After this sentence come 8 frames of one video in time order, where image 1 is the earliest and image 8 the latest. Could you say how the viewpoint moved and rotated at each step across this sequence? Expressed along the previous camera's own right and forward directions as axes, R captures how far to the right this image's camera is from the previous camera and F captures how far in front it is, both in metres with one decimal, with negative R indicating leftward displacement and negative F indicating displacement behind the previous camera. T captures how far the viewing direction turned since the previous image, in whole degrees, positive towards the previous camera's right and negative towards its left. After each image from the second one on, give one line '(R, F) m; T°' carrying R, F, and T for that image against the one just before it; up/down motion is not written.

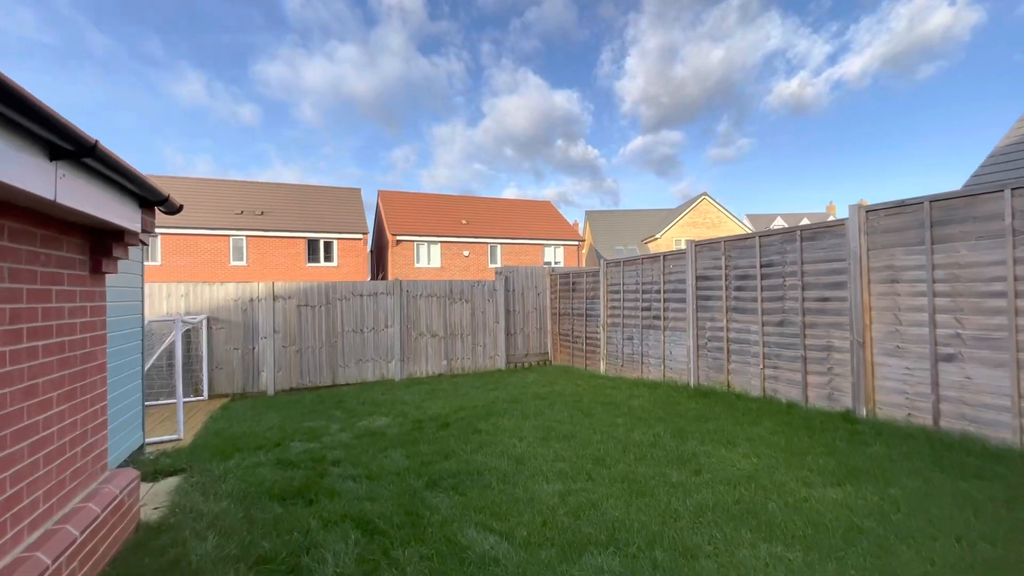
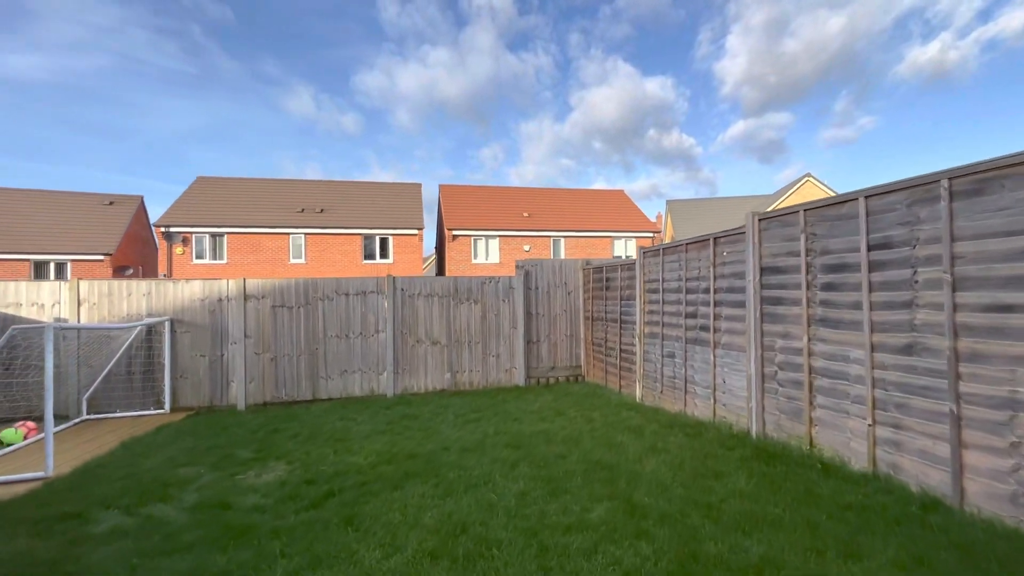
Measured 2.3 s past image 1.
(+1.1, +2.0) m; -11°
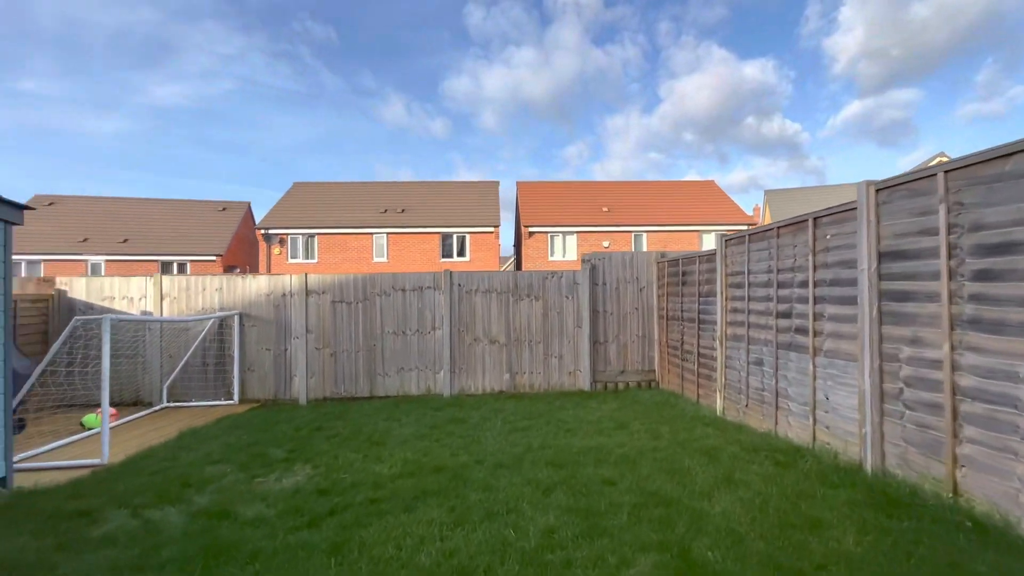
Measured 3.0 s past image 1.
(+0.3, +0.6) m; -10°
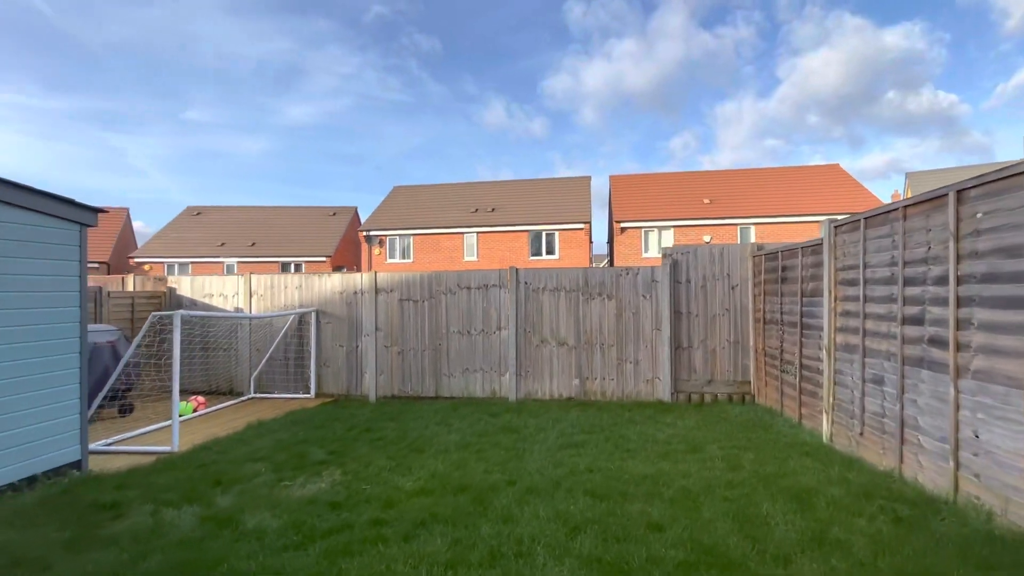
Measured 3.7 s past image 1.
(+0.4, +0.5) m; -12°
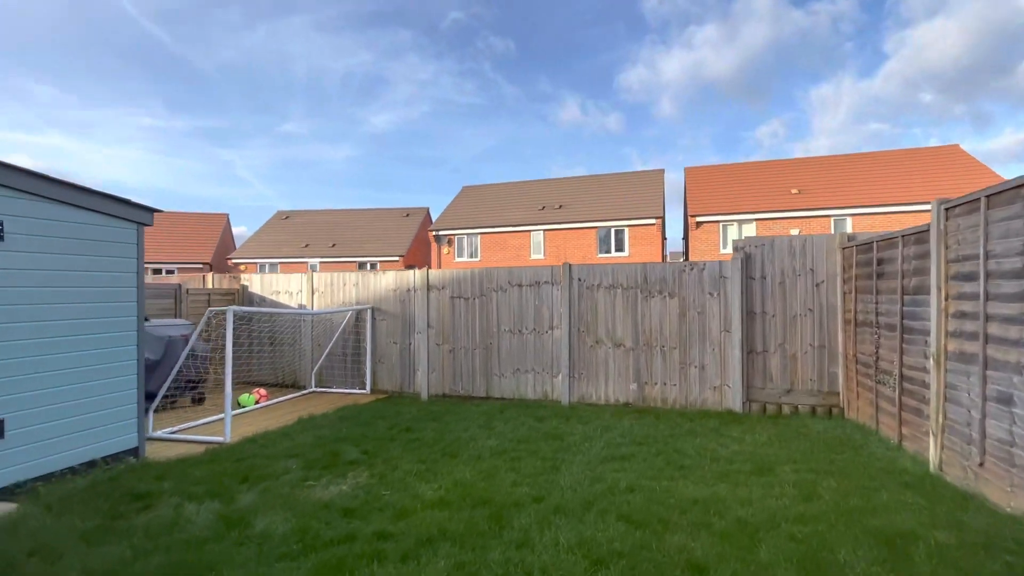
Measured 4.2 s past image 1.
(+0.3, +0.3) m; -9°
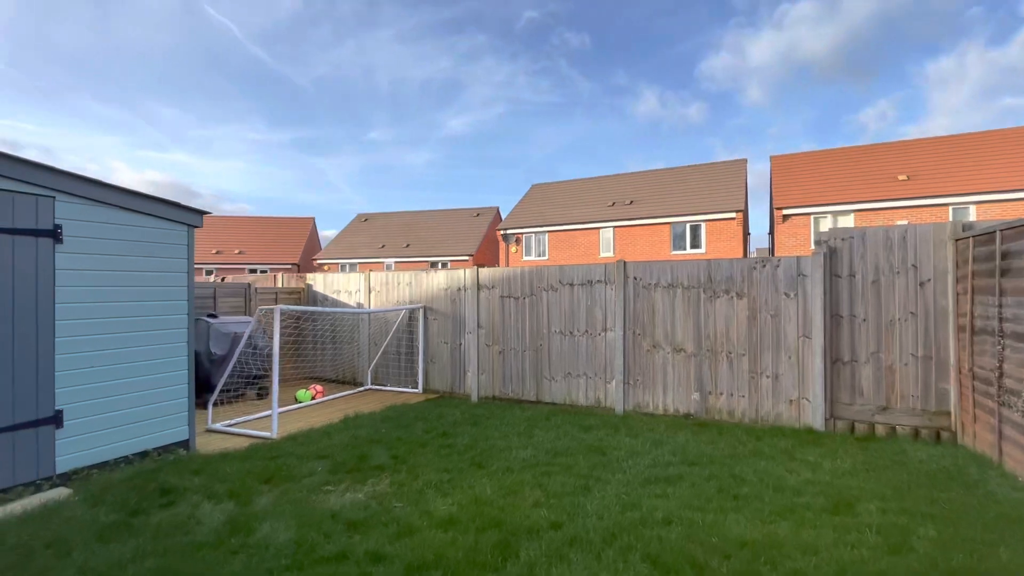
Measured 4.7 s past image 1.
(+0.3, +0.3) m; -9°
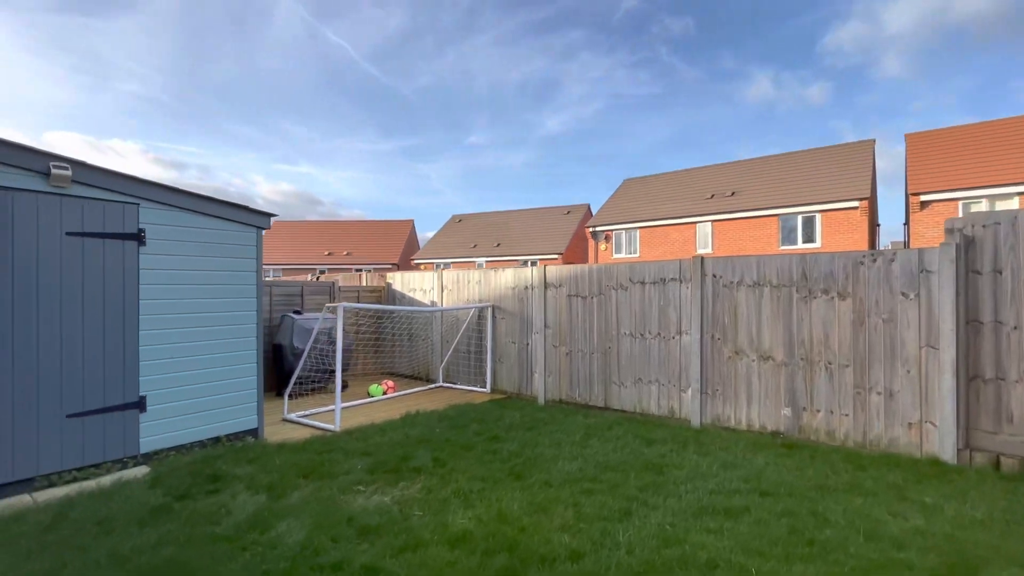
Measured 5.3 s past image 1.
(+0.4, +0.3) m; -12°
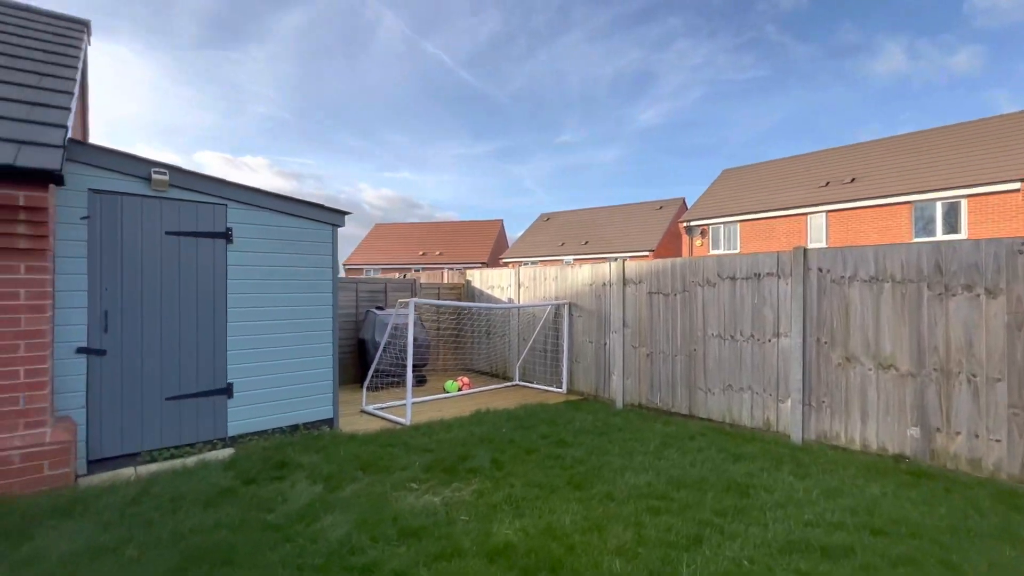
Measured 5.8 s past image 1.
(+0.2, +0.2) m; -11°
